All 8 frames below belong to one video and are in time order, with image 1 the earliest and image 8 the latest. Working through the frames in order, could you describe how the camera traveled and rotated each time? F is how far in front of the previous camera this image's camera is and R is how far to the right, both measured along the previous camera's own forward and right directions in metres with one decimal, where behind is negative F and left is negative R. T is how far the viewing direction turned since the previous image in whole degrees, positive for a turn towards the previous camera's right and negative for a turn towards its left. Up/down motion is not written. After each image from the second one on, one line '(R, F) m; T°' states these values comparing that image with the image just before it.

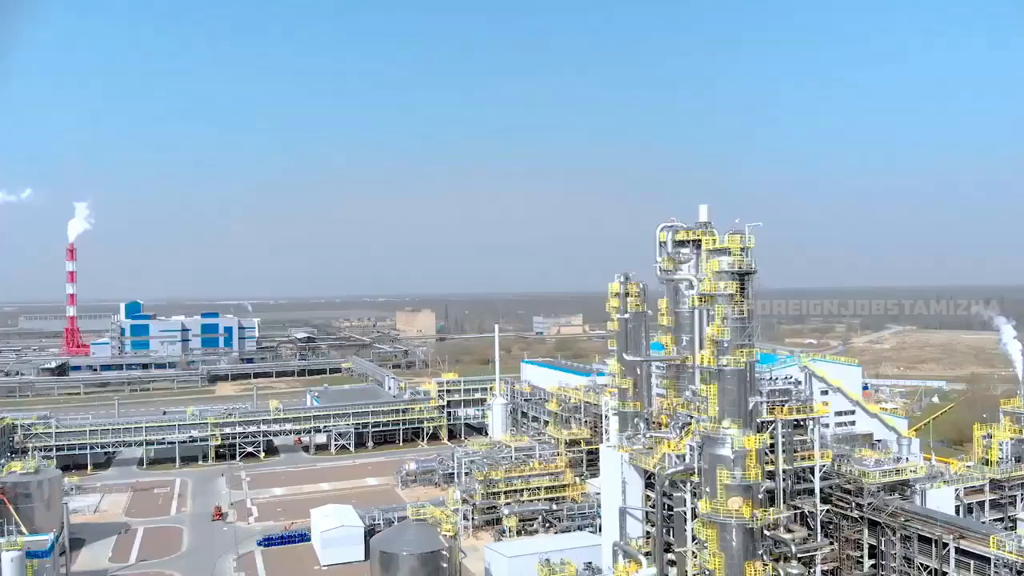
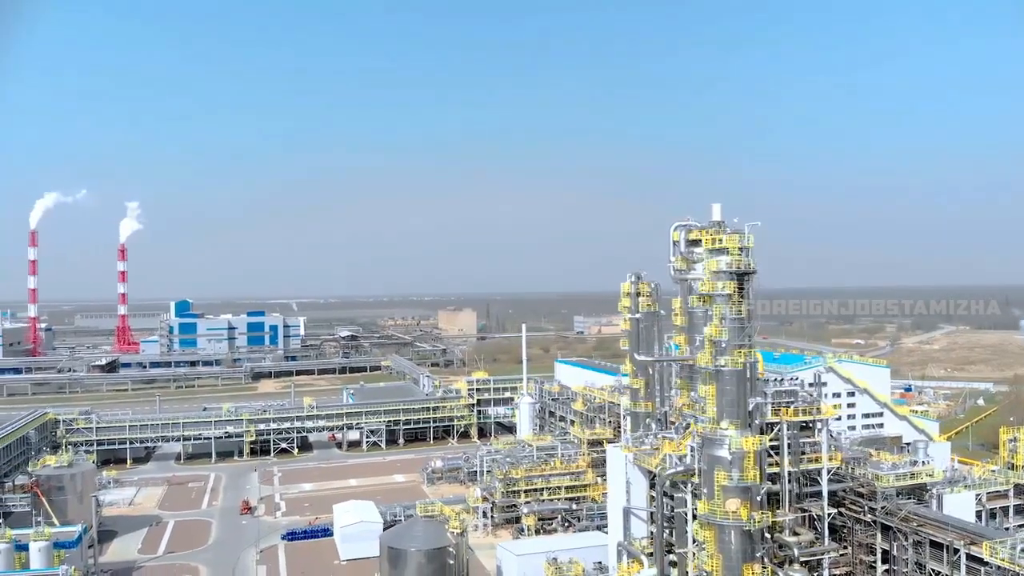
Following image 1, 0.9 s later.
(+0.7, -0.1) m; -3°
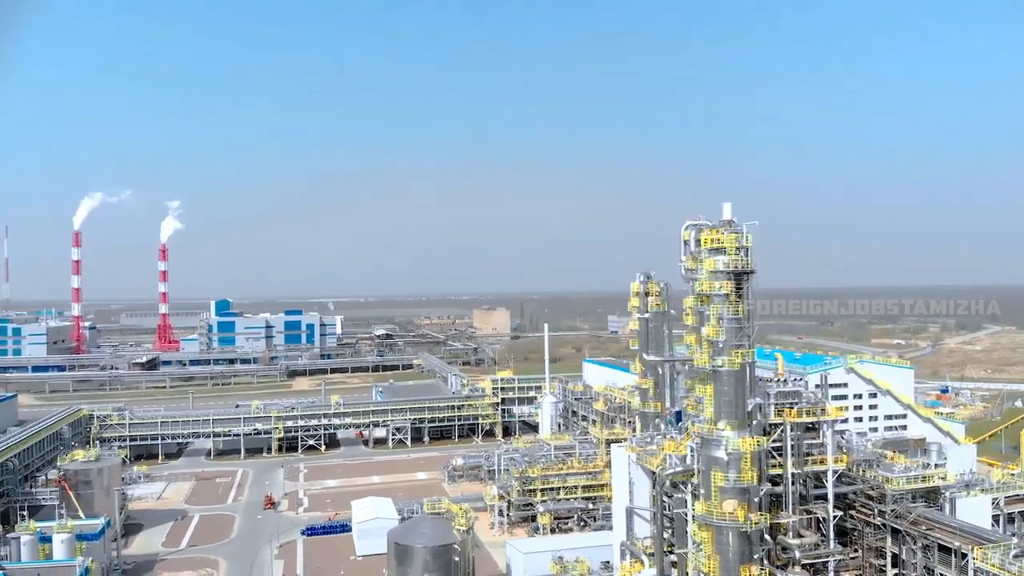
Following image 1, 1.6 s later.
(+0.6, -0.1) m; -2°
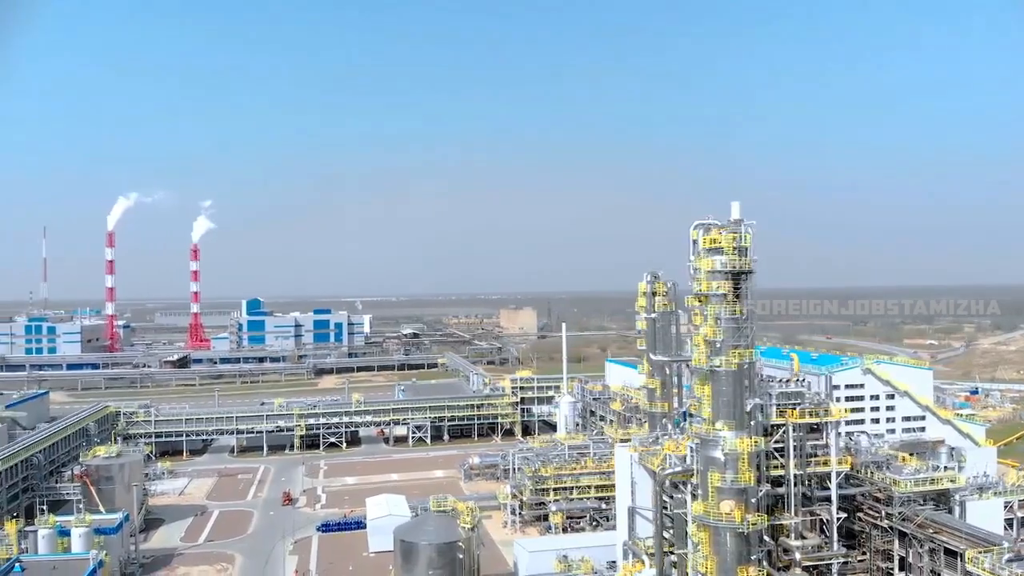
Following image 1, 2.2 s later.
(+0.5, -0.1) m; -2°
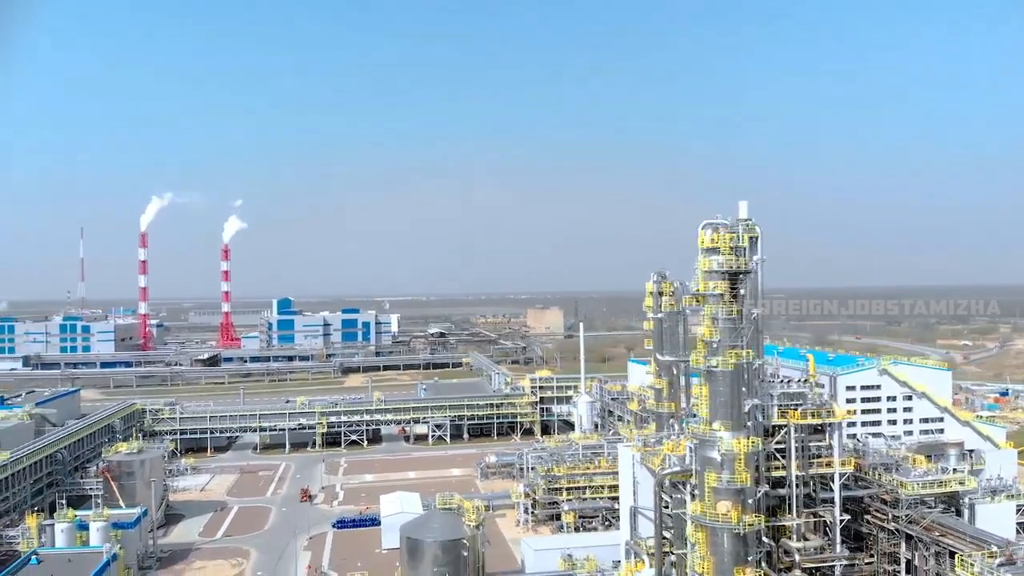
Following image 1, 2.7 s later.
(+0.5, -0.1) m; -2°
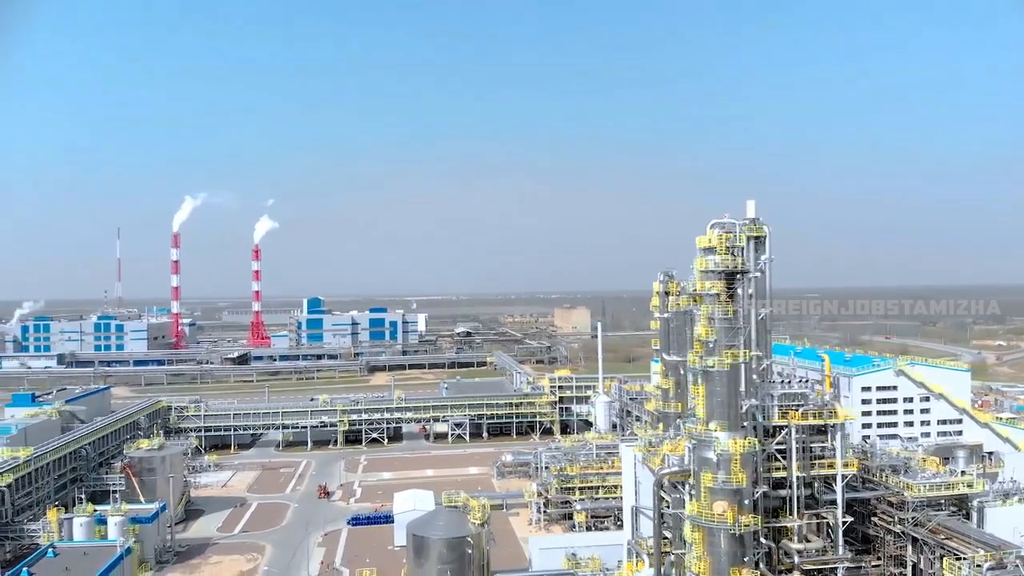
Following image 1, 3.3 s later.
(+0.5, -0.1) m; -2°
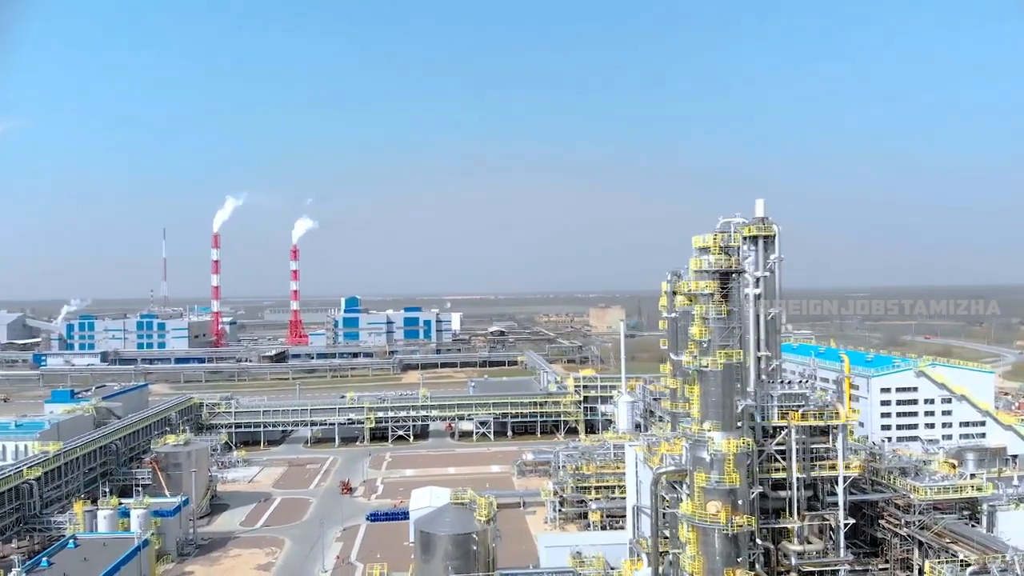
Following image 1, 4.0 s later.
(+0.7, -0.2) m; -3°
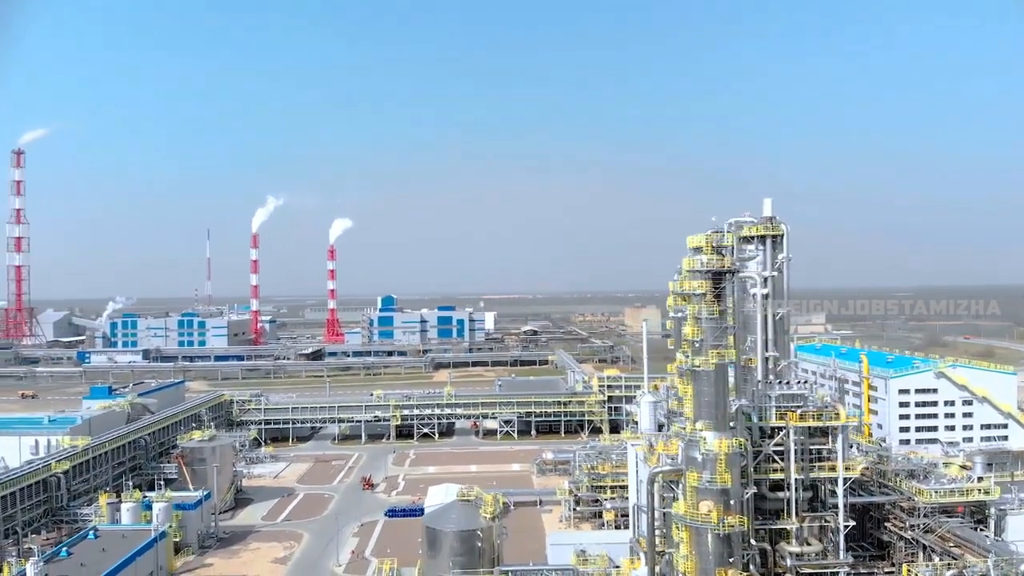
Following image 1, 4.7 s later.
(+0.7, -0.2) m; -3°
